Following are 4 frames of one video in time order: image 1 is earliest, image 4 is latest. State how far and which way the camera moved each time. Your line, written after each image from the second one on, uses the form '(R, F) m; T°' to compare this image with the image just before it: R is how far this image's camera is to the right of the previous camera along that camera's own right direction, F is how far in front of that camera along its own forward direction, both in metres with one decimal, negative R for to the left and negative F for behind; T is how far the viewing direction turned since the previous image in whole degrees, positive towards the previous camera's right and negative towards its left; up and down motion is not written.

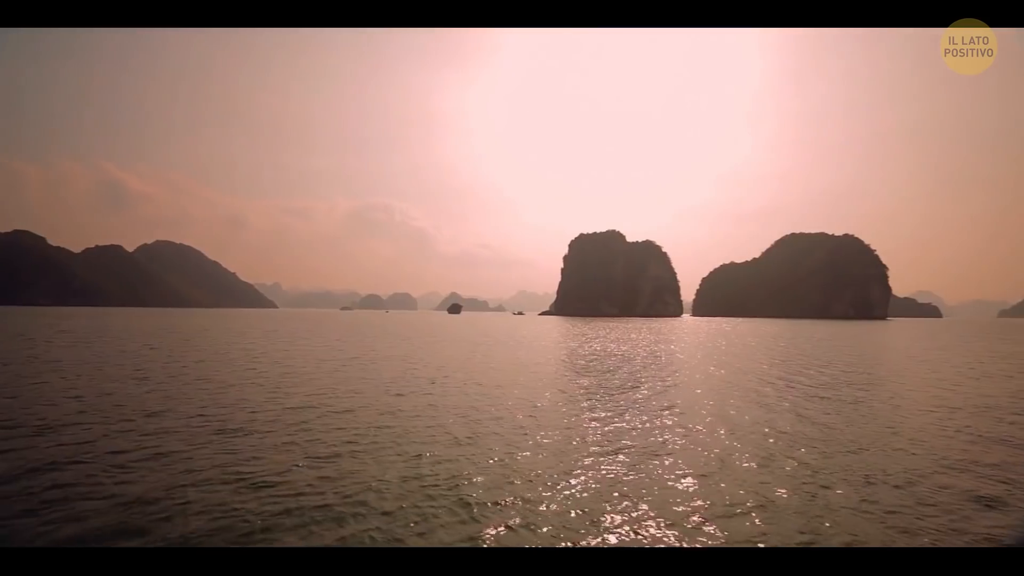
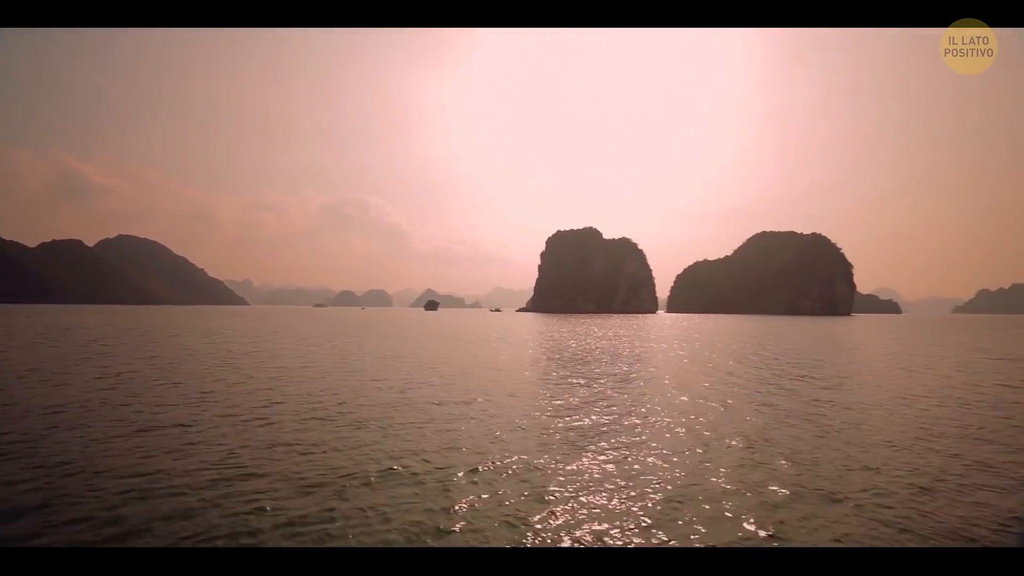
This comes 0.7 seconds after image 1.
(-4.1, -0.9) m; +2°
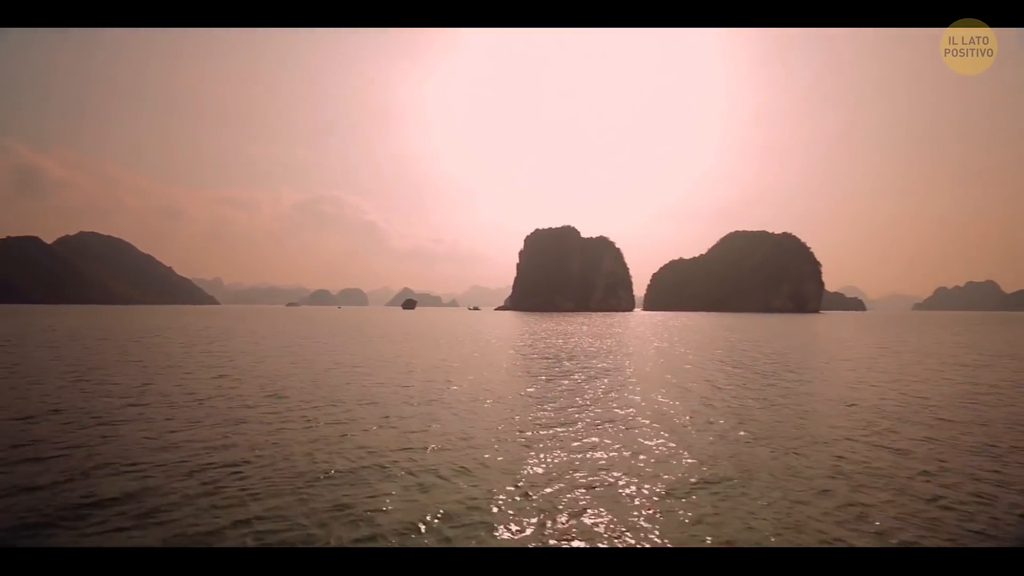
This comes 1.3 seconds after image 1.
(+2.0, -1.4) m; +2°
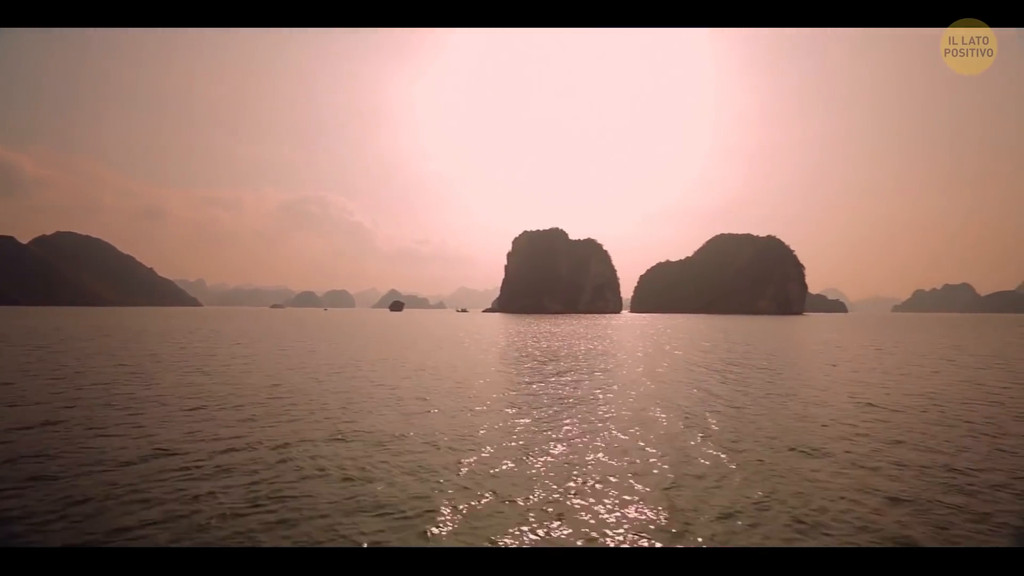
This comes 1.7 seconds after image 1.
(+2.0, +0.5) m; +1°
